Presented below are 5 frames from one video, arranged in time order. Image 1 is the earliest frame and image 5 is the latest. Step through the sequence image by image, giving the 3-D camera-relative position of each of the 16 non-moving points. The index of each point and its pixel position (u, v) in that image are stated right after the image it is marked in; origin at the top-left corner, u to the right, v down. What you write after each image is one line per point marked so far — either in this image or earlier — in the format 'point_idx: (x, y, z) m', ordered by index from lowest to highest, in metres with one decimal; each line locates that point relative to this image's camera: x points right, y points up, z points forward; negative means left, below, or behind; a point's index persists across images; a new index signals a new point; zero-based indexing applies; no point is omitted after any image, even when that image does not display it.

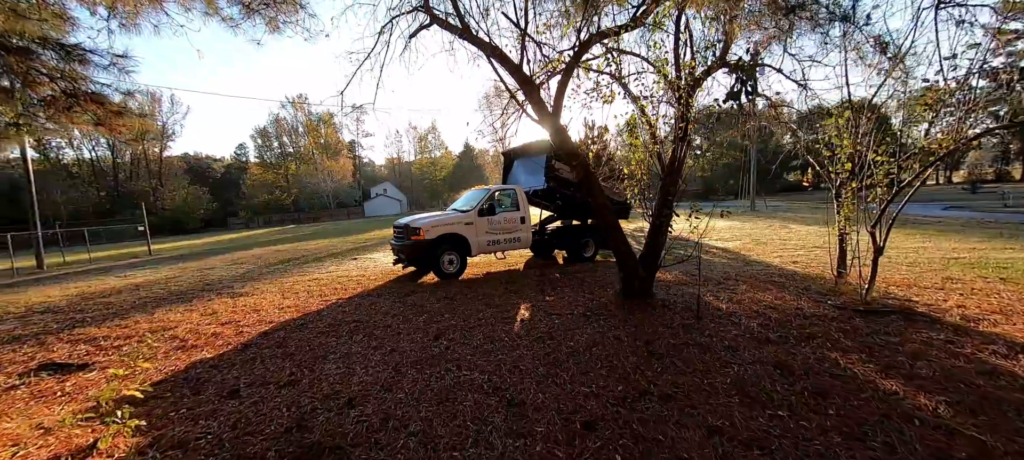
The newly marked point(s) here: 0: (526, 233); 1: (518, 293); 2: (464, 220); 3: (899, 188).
0: (+0.3, -0.1, +8.3) m
1: (+0.1, -1.0, +5.7) m
2: (-1.0, +0.2, +7.6) m
3: (+4.6, +0.5, +4.3) m
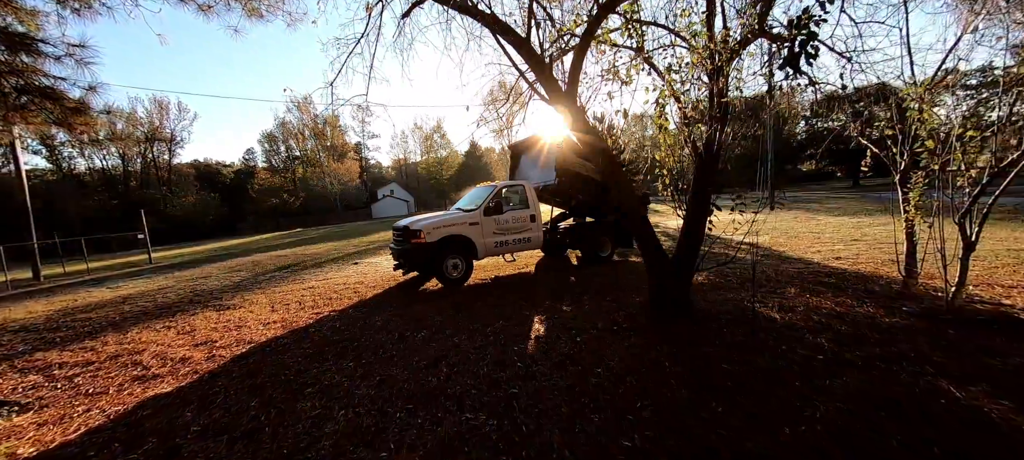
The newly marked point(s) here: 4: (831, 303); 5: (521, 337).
0: (+0.5, -0.1, +7.6) m
1: (+0.3, -1.0, +5.0) m
2: (-0.8, +0.2, +6.9) m
3: (+4.7, +0.6, +3.5) m
4: (+3.6, -0.8, +4.1) m
5: (+0.1, -1.1, +3.8) m
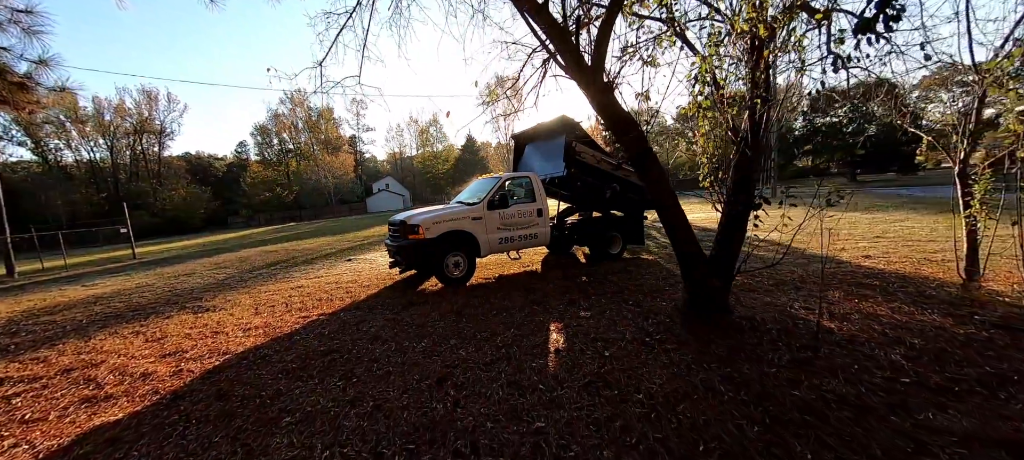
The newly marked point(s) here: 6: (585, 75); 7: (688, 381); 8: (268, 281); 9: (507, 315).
0: (+0.6, 0.0, +7.1) m
1: (+0.4, -1.0, +4.5) m
2: (-0.7, +0.3, +6.4) m
3: (+4.9, +0.6, +3.0) m
4: (+3.8, -0.8, +3.6) m
5: (+0.2, -1.1, +3.3) m
6: (+0.7, +1.4, +3.2) m
7: (+1.2, -1.1, +2.6) m
8: (-5.5, -1.1, +8.1) m
9: (-0.1, -1.0, +4.3) m
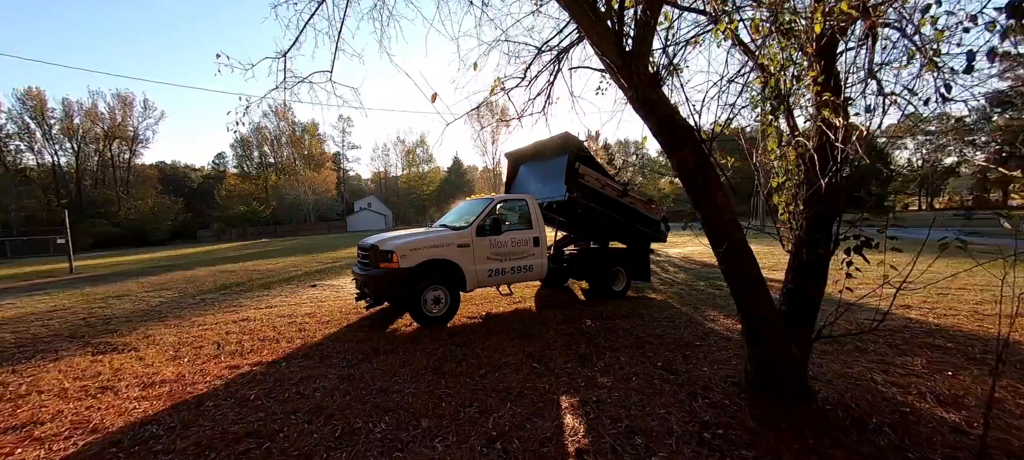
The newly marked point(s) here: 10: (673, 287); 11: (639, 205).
0: (+0.4, -0.5, +6.1) m
1: (+0.3, -1.3, +3.5) m
2: (-0.8, -0.2, +5.4) m
3: (+5.0, +0.2, +2.3) m
4: (+3.8, -1.2, +2.8) m
5: (+0.2, -1.3, +2.2) m
6: (+0.8, +1.1, +2.4) m
7: (+1.3, -1.3, +1.6) m
8: (-5.7, -1.5, +6.8) m
9: (-0.1, -1.3, +3.2) m
10: (+3.3, -1.2, +7.5) m
11: (+2.4, +0.5, +6.9) m
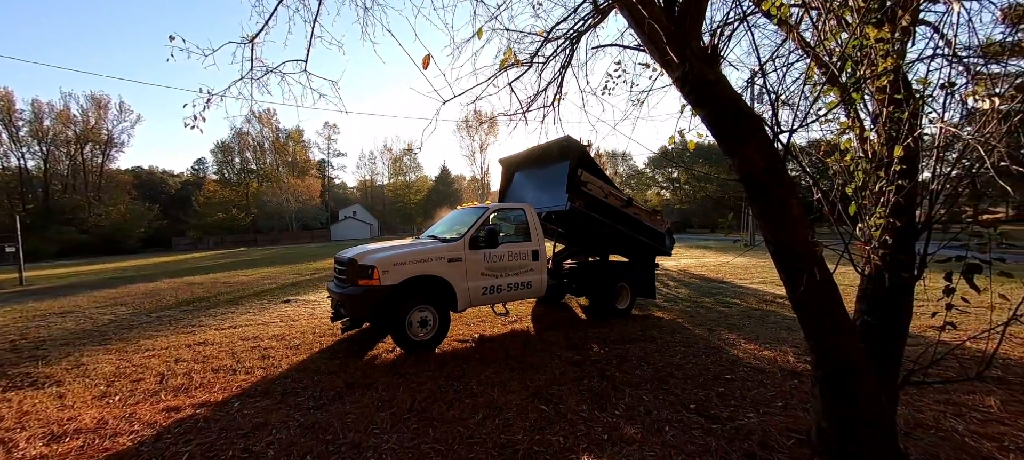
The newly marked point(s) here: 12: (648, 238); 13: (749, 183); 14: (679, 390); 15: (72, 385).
0: (+0.4, -0.7, +5.5) m
1: (+0.4, -1.4, +2.9) m
2: (-0.9, -0.3, +4.8) m
3: (+5.0, +0.1, +1.9) m
4: (+3.8, -1.4, +2.3) m
5: (+0.3, -1.4, +1.6) m
6: (+0.8, +1.0, +1.9) m
7: (+1.4, -1.4, +1.0) m
8: (-5.8, -1.7, +6.0) m
9: (-0.1, -1.4, +2.6) m
10: (+3.2, -1.5, +7.0) m
11: (+2.3, +0.3, +6.4) m
12: (+2.5, -0.1, +6.5) m
13: (+1.2, +0.2, +1.9) m
14: (+1.4, -1.4, +3.1) m
15: (-4.8, -1.7, +3.9) m
